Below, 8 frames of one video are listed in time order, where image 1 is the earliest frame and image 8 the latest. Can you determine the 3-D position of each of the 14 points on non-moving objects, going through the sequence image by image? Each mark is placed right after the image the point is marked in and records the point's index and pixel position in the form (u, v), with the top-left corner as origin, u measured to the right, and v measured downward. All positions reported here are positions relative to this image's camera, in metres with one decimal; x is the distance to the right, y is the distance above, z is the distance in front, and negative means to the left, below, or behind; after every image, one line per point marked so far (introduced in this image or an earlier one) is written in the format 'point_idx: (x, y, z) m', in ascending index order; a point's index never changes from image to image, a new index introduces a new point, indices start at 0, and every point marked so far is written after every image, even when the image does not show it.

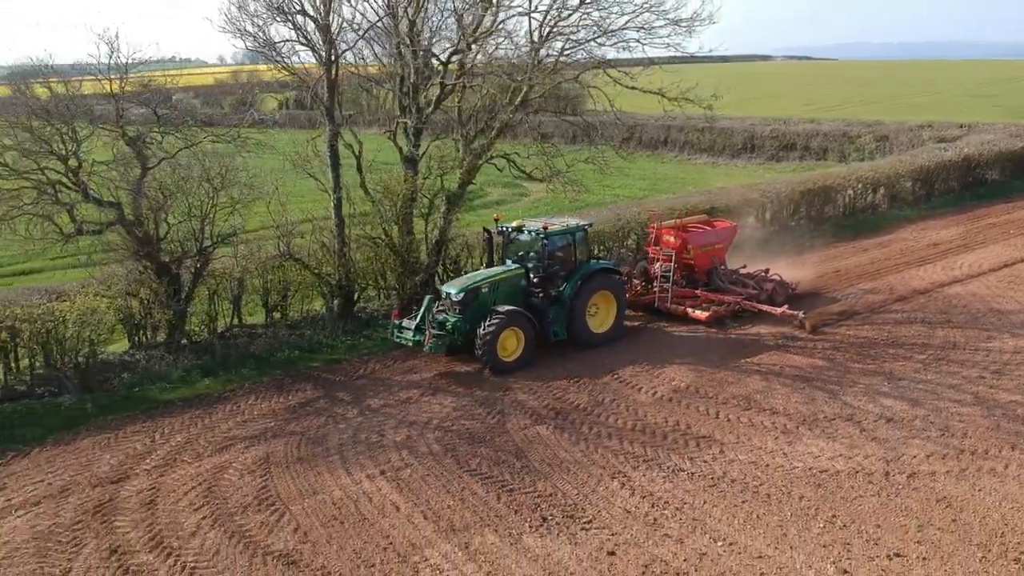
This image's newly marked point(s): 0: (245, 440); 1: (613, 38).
0: (-2.6, -1.5, +9.7) m
1: (+1.3, +3.2, +12.8) m
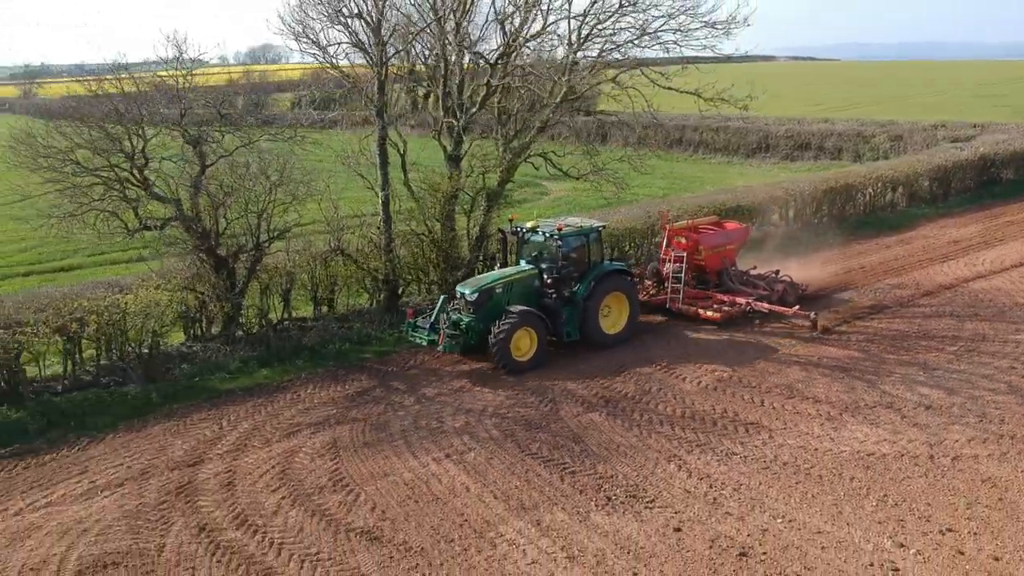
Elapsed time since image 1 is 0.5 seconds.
0: (-2.0, -1.4, +10.1) m
1: (+1.8, +3.3, +13.2) m
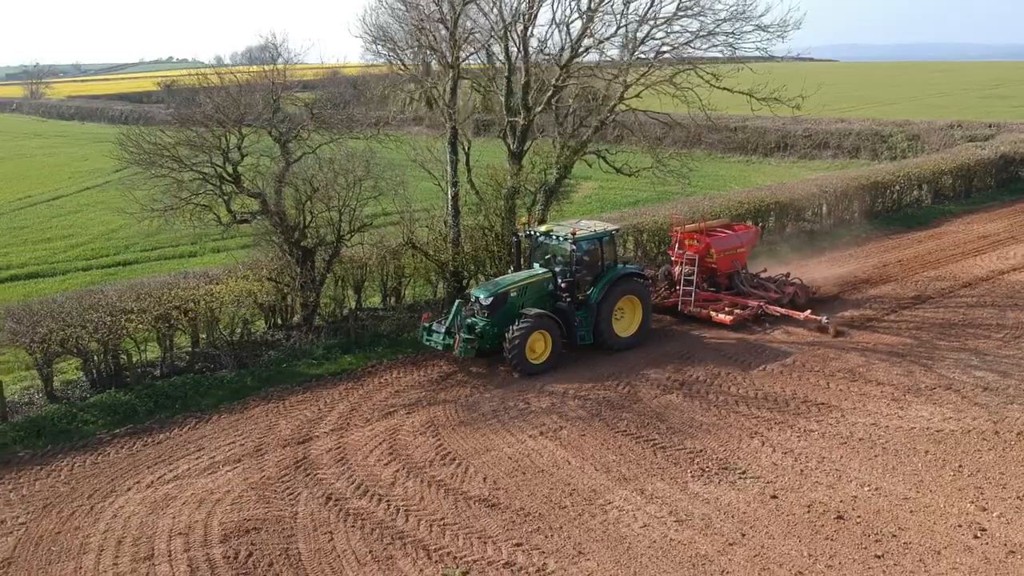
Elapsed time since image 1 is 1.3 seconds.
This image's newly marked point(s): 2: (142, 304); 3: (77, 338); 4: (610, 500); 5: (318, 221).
0: (-1.1, -1.3, +10.7) m
1: (+2.7, +3.4, +13.9) m
2: (-4.2, -0.2, +11.3) m
3: (-4.7, -0.5, +10.7) m
4: (+0.8, -1.8, +8.4) m
5: (-2.4, +0.9, +12.7) m
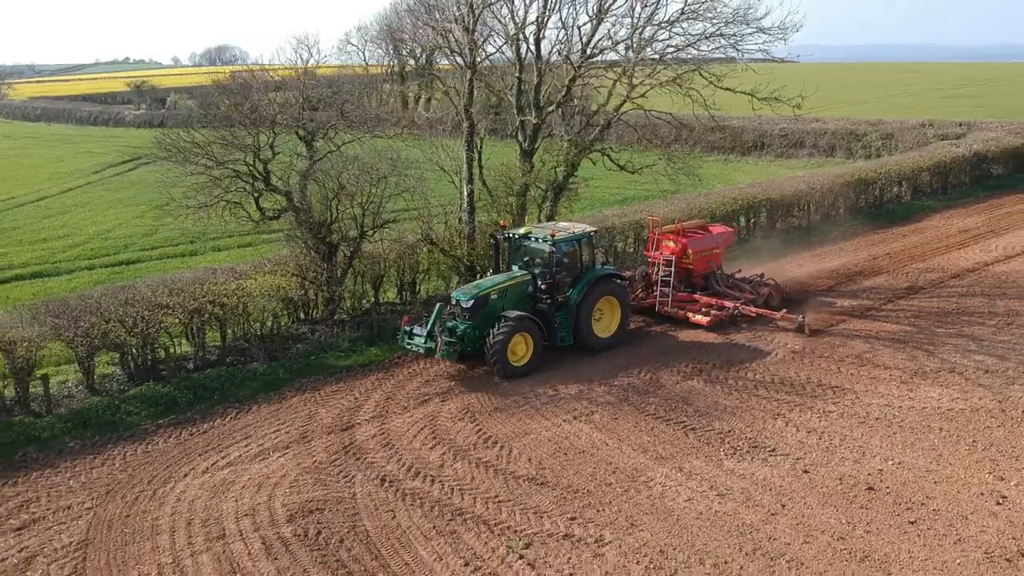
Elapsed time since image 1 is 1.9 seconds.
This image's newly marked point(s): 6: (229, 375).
0: (-0.8, -1.2, +11.1) m
1: (+2.8, +3.5, +14.4) m
2: (-3.9, -0.1, +11.6) m
3: (-4.3, -0.5, +11.0) m
4: (+1.2, -1.7, +8.9) m
5: (-2.2, +0.9, +13.0) m
6: (-3.3, -1.0, +11.7) m
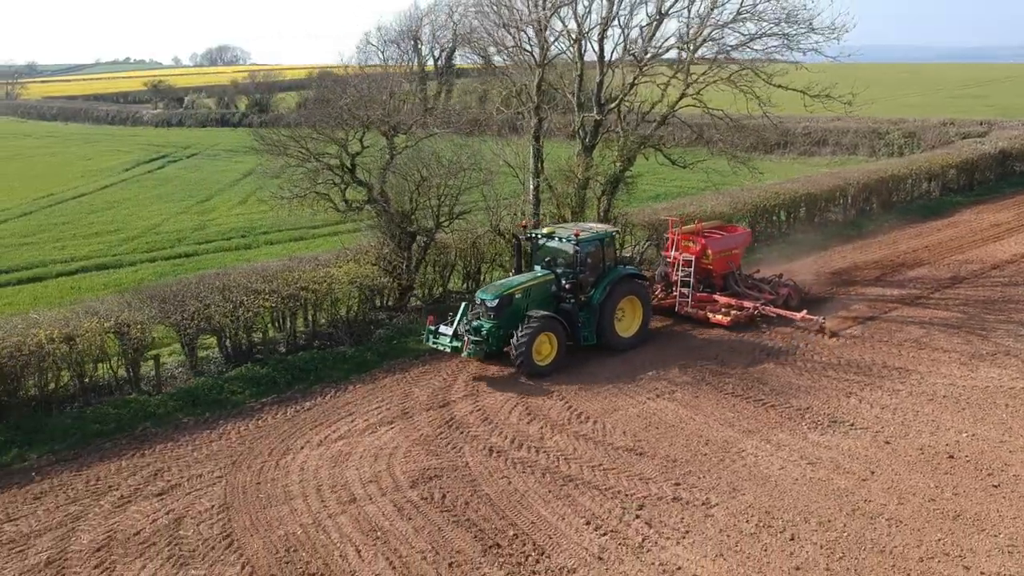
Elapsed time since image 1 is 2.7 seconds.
0: (+0.1, -1.1, +11.7) m
1: (+3.8, +3.7, +15.0) m
2: (-2.9, 0.0, +12.2) m
3: (-3.4, -0.3, +11.6) m
4: (+2.2, -1.5, +9.5) m
5: (-1.2, +1.1, +13.6) m
6: (-2.3, -0.9, +12.3) m
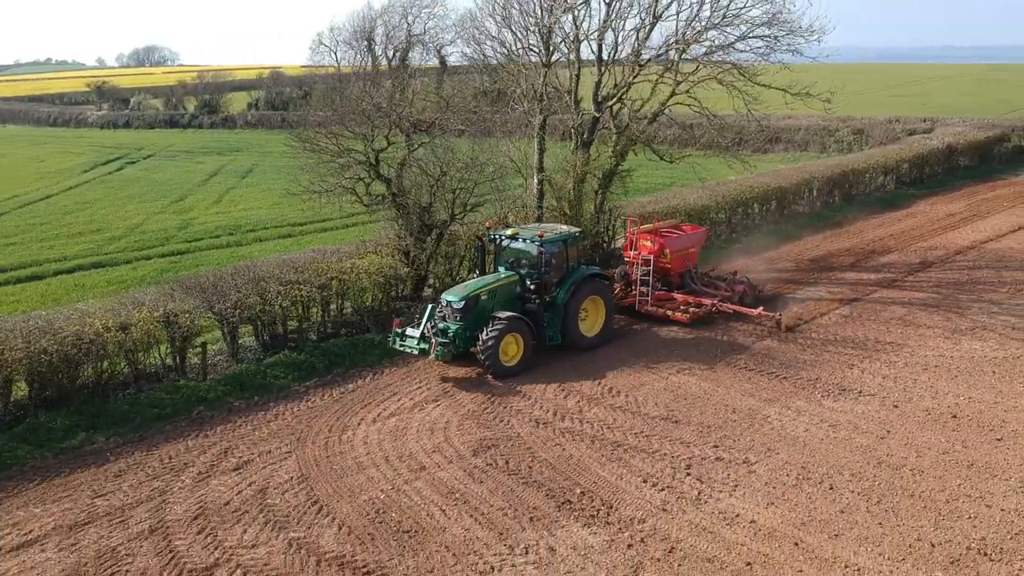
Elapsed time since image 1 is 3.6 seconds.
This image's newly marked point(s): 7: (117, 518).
0: (+0.4, -0.9, +12.5) m
1: (+3.8, +3.9, +16.1) m
2: (-2.7, +0.1, +12.8) m
3: (-3.1, -0.2, +12.2) m
4: (+2.6, -1.3, +10.4) m
5: (-1.1, +1.2, +14.3) m
6: (-2.1, -0.7, +12.9) m
7: (-3.4, -2.0, +8.5) m
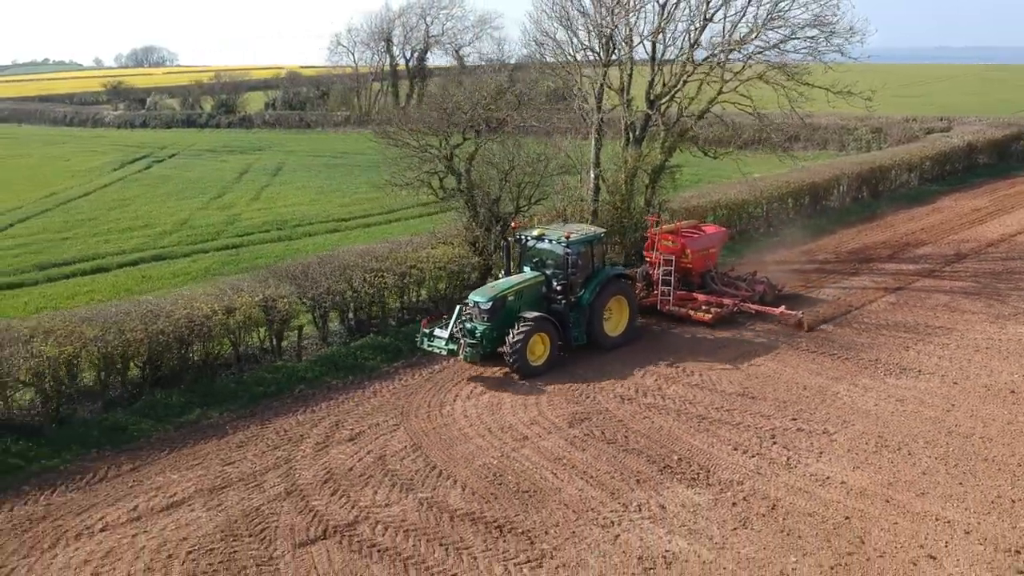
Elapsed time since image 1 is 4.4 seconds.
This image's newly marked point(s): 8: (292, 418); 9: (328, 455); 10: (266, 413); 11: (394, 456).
0: (+1.4, -0.7, +13.2) m
1: (+4.7, +4.0, +16.8) m
2: (-1.7, +0.3, +13.5) m
3: (-2.1, 0.0, +12.9) m
4: (+3.6, -1.1, +11.1) m
5: (-0.1, +1.4, +15.0) m
6: (-1.1, -0.6, +13.6) m
7: (-2.4, -1.8, +9.3) m
8: (-2.4, -1.4, +10.8) m
9: (-1.8, -1.6, +9.8) m
10: (-2.7, -1.4, +11.0) m
11: (-1.1, -1.6, +9.7) m
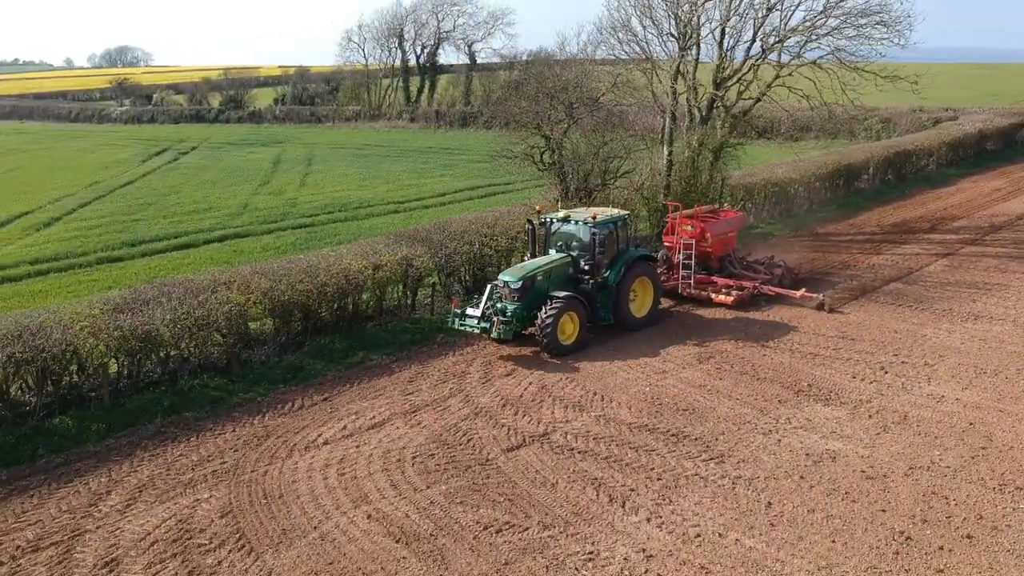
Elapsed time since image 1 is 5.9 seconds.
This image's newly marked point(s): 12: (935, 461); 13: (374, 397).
0: (+2.9, -0.2, +14.6) m
1: (+6.1, +4.6, +18.3) m
2: (-0.2, +0.9, +14.8) m
3: (-0.6, +0.5, +14.1) m
4: (+5.2, -0.6, +12.6) m
5: (+1.3, +1.9, +16.4) m
6: (+0.4, 0.0, +14.9) m
7: (-0.8, -1.2, +10.5) m
8: (-0.8, -0.9, +12.1) m
9: (-0.2, -1.1, +11.1) m
10: (-1.1, -0.8, +12.2) m
11: (+0.5, -1.1, +11.0) m
12: (+3.7, -1.5, +8.8) m
13: (-1.5, -1.2, +10.9) m
